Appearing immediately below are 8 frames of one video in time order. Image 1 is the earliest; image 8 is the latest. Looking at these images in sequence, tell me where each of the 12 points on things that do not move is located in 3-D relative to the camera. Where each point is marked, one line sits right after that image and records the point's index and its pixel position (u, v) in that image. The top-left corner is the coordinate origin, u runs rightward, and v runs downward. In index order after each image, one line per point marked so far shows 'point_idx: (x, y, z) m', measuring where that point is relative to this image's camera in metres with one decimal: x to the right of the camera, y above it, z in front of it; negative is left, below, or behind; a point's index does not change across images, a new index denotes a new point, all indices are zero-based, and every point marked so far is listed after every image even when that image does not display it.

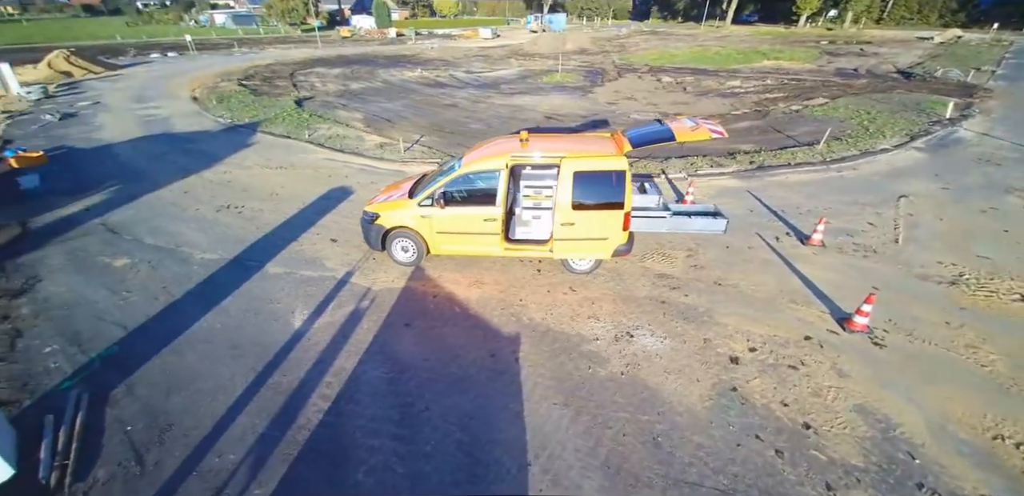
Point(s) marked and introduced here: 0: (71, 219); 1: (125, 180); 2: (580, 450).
0: (-10.7, +0.5, +9.2) m
1: (-12.4, +2.2, +12.3) m
2: (+0.6, -2.0, +3.7) m
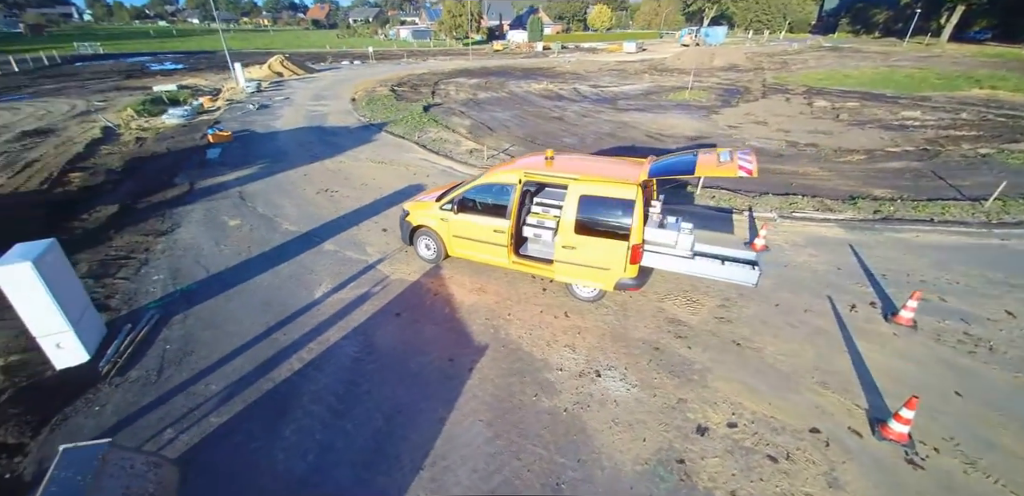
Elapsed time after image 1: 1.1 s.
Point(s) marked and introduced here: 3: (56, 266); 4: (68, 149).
0: (-9.1, +1.8, +12.1) m
1: (-9.7, +3.6, +15.5) m
2: (-0.4, -2.1, +3.6) m
3: (-6.4, -0.3, +4.9) m
4: (-20.7, +4.6, +18.4) m
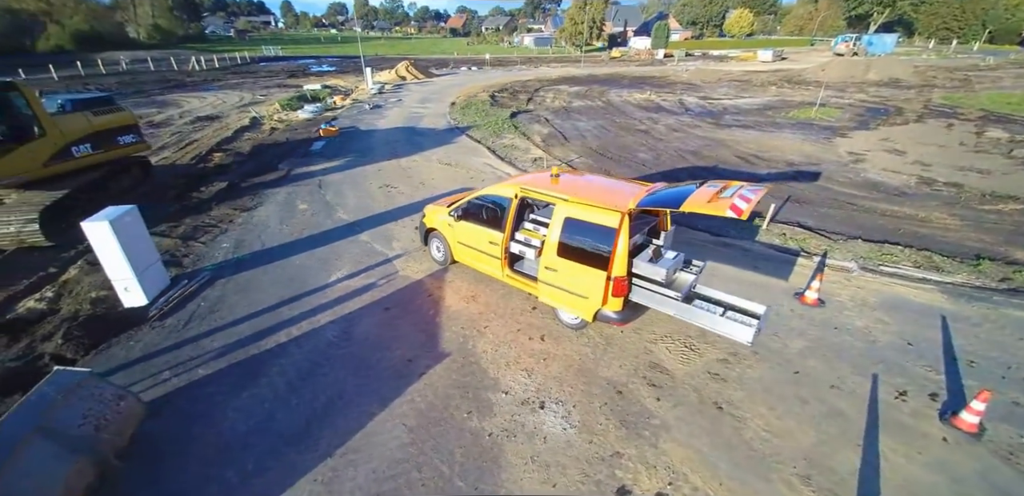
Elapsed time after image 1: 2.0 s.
0: (-7.4, +2.6, +14.0) m
1: (-6.9, +4.2, +17.5) m
2: (-1.4, -2.2, +3.7) m
3: (-6.7, +0.3, +6.4) m
4: (-16.7, +6.6, +22.8) m
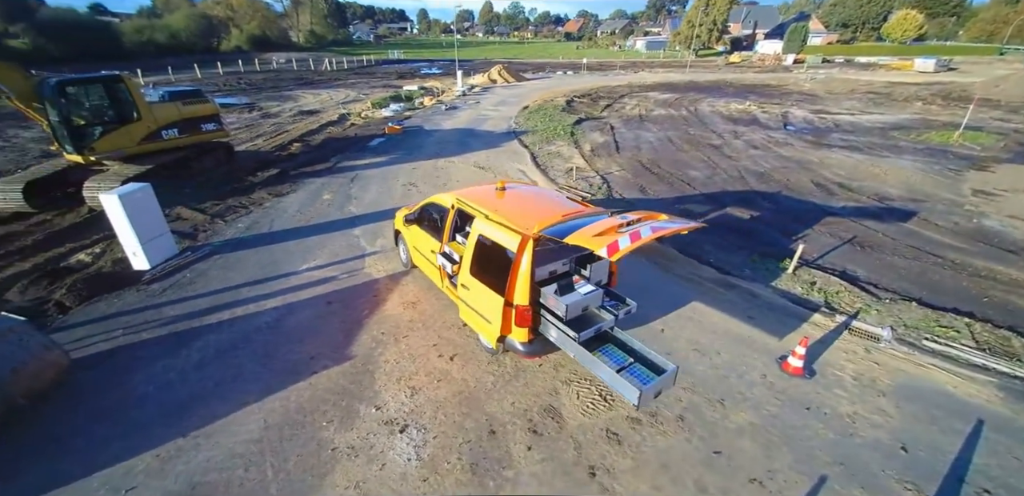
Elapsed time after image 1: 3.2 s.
0: (-6.3, +3.1, +15.1) m
1: (-5.0, +4.6, +18.4) m
2: (-3.1, -2.2, +3.9) m
3: (-7.4, +0.9, +7.5) m
4: (-13.1, +8.0, +25.7) m
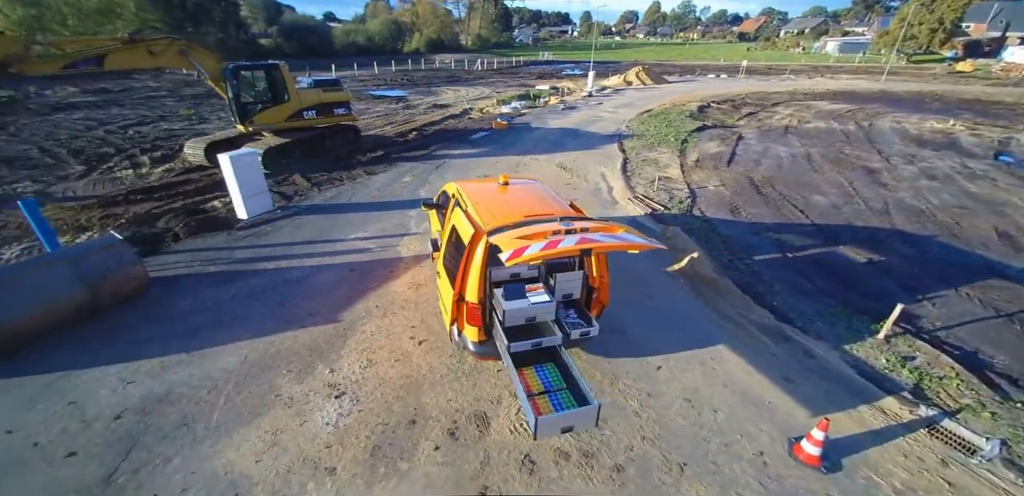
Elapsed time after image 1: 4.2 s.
0: (-3.0, +3.8, +16.3) m
1: (-0.5, +5.0, +19.1) m
2: (-3.9, -1.6, +4.7) m
3: (-6.5, +2.1, +9.4) m
4: (-5.7, +9.5, +28.2) m
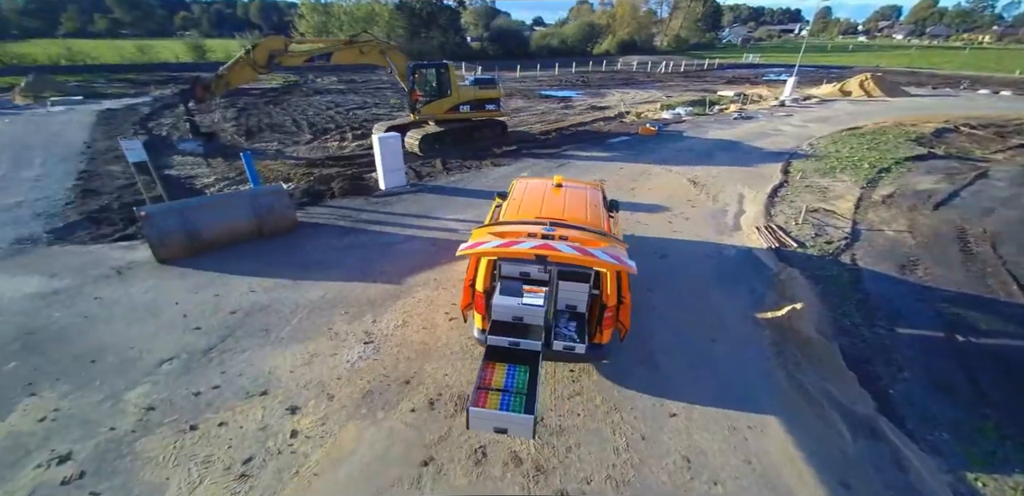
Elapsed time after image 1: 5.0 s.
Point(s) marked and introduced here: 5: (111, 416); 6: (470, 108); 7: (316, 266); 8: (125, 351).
0: (+2.4, +3.9, +16.5) m
1: (+5.8, +4.5, +18.2) m
2: (-3.7, -0.8, +6.2) m
3: (-3.7, +3.1, +11.4) m
4: (+5.3, +9.5, +28.4) m
5: (-4.6, -1.9, +4.4) m
6: (-2.1, +7.1, +19.3) m
7: (-3.7, -0.2, +7.3) m
8: (-5.5, -1.4, +5.4) m
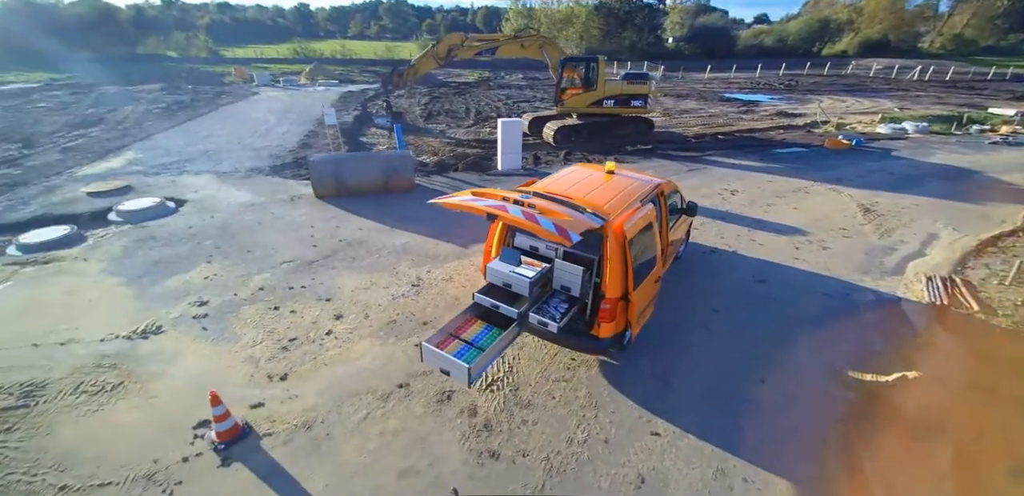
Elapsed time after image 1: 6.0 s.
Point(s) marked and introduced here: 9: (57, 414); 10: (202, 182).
0: (+7.5, +3.3, +14.8) m
1: (+11.3, +3.1, +15.0) m
2: (-2.7, +0.2, +7.6) m
3: (-0.1, +3.8, +12.2) m
4: (+15.5, +7.8, +24.6) m
5: (-4.4, -0.6, +6.3) m
6: (+5.0, +7.2, +18.9) m
7: (-2.3, +0.8, +8.6) m
8: (-4.8, 0.0, +7.5) m
9: (-4.6, -1.7, +3.9) m
10: (-9.4, +2.0, +11.7) m
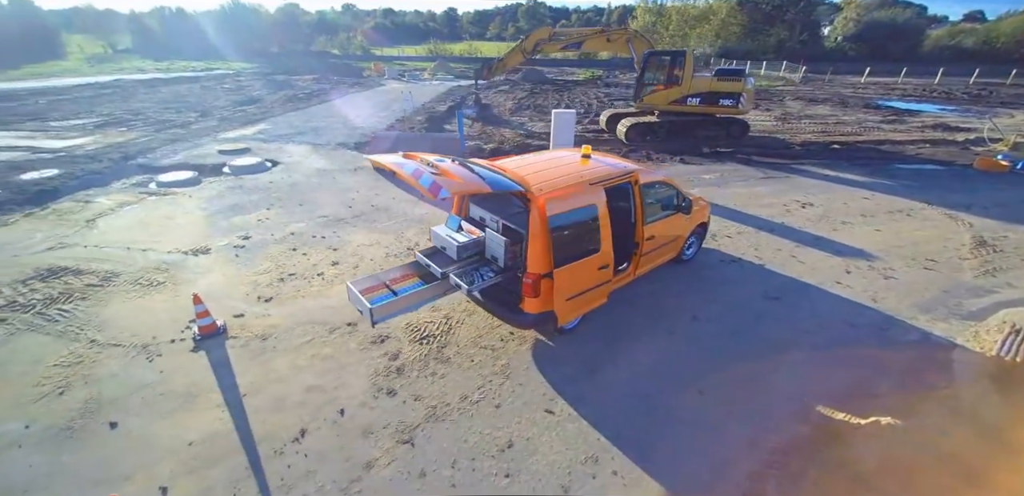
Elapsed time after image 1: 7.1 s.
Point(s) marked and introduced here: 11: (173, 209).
0: (+9.4, +2.5, +12.9) m
1: (+13.1, +1.9, +12.3) m
2: (-2.5, +0.9, +8.4) m
3: (+1.6, +4.1, +12.3) m
4: (+20.0, +5.9, +20.4) m
5: (-4.6, +0.3, +7.6) m
6: (+8.5, +6.8, +17.5) m
7: (-1.8, +1.4, +9.3) m
8: (-4.6, +1.0, +8.8) m
9: (-5.5, -0.6, +5.3) m
10: (-7.7, +3.6, +14.0) m
11: (-7.2, +0.8, +8.2) m
